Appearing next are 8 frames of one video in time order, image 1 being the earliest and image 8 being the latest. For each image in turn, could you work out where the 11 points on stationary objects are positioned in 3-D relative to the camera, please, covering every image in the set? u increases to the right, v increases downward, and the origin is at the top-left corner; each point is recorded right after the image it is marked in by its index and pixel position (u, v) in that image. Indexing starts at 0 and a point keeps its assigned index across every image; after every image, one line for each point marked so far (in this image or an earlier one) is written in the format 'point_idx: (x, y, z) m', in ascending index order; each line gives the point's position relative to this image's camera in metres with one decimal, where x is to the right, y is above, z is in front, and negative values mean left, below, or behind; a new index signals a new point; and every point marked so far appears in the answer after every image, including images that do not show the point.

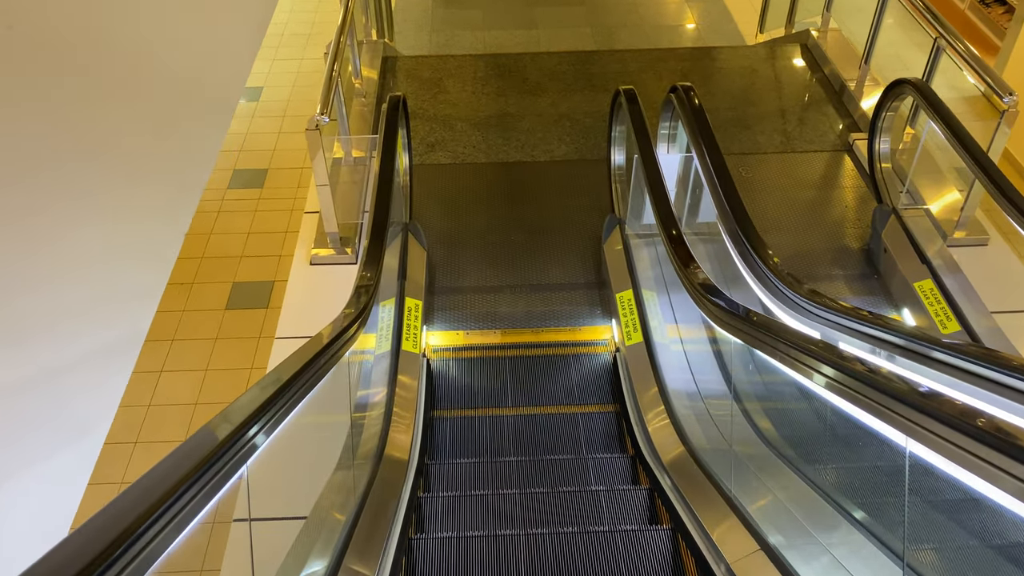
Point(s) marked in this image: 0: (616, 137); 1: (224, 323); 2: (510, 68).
0: (+0.6, +0.8, +4.4) m
1: (-1.8, -0.2, +5.3) m
2: (0.0, +1.6, +6.0) m
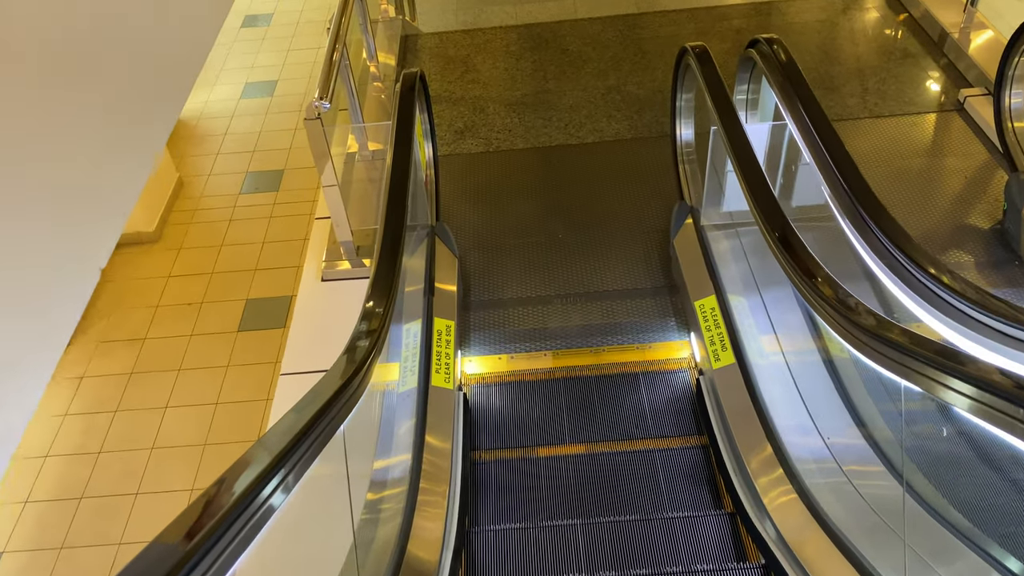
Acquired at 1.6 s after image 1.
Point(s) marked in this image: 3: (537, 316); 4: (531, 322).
0: (+0.7, +0.8, +3.6) m
1: (-1.5, -0.3, +4.7) m
2: (+0.2, +1.6, +5.2) m
3: (+0.1, -0.1, +3.4) m
4: (+0.1, -0.1, +3.4) m
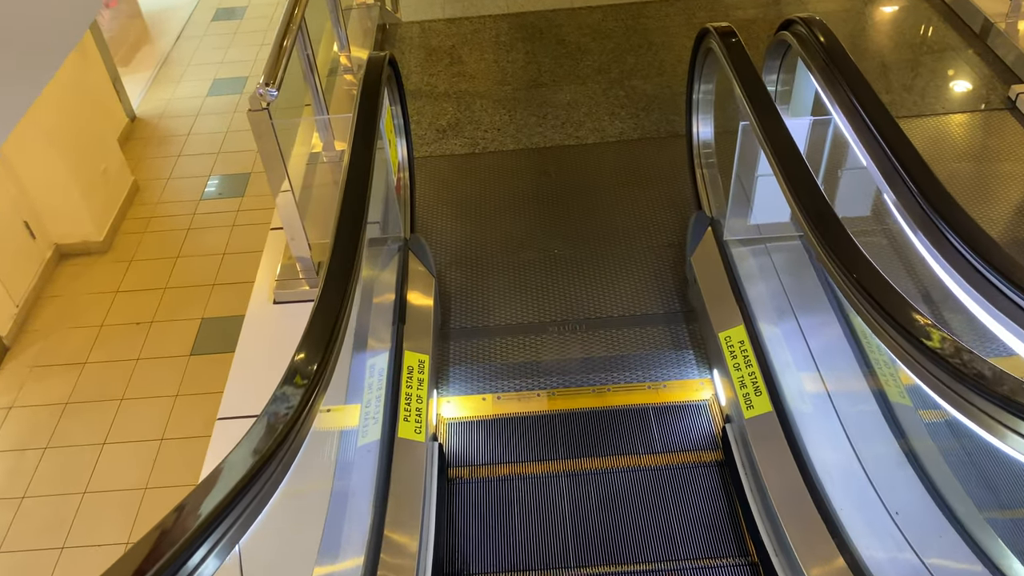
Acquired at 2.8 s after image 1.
0: (+0.7, +0.7, +3.1) m
1: (-1.6, -0.4, +4.1) m
2: (+0.2, +1.5, +4.7) m
3: (+0.1, -0.2, +2.9) m
4: (0.0, -0.2, +2.9) m
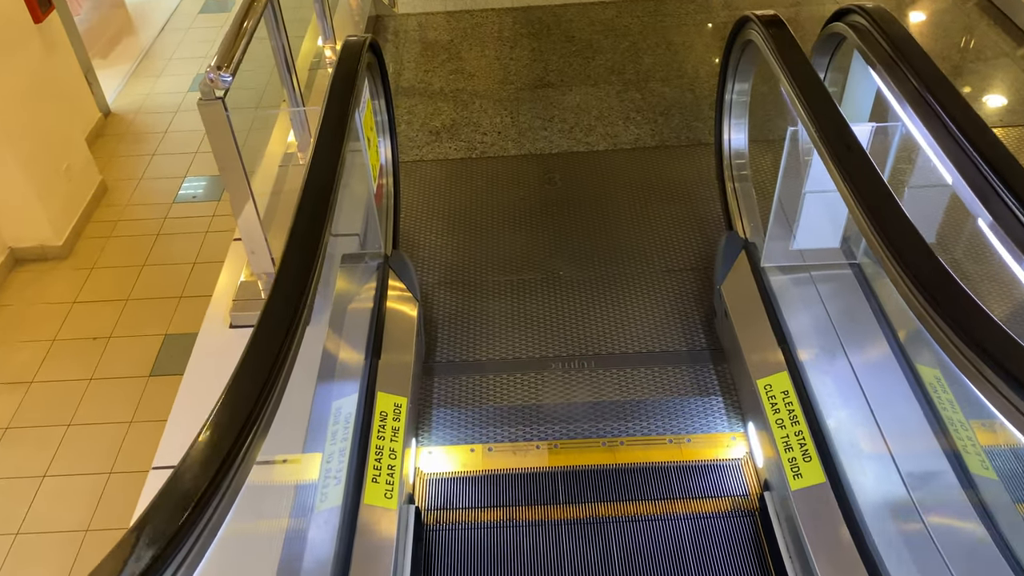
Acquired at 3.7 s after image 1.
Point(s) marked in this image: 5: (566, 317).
0: (+0.7, +0.6, +2.6) m
1: (-1.6, -0.5, +3.7) m
2: (+0.2, +1.4, +4.3) m
3: (0.0, -0.3, +2.4) m
4: (0.0, -0.3, +2.4) m
5: (+0.2, -0.1, +2.6) m
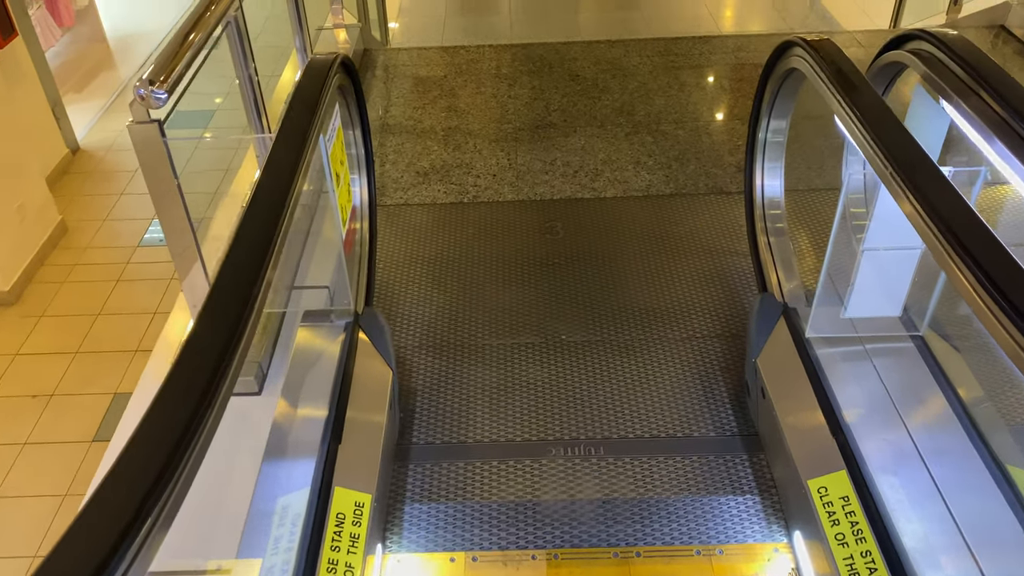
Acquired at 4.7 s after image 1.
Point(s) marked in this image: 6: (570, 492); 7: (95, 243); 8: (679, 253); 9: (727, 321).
0: (+0.7, +0.4, +2.3) m
1: (-1.7, -0.7, +3.2) m
2: (+0.2, +1.1, +3.9) m
3: (0.0, -0.4, +2.0) m
4: (0.0, -0.4, +2.0) m
5: (+0.2, -0.3, +2.2) m
6: (+0.1, -0.5, +1.9) m
7: (-2.2, +0.2, +4.4) m
8: (+0.5, +0.1, +2.6) m
9: (+0.6, -0.1, +2.4) m
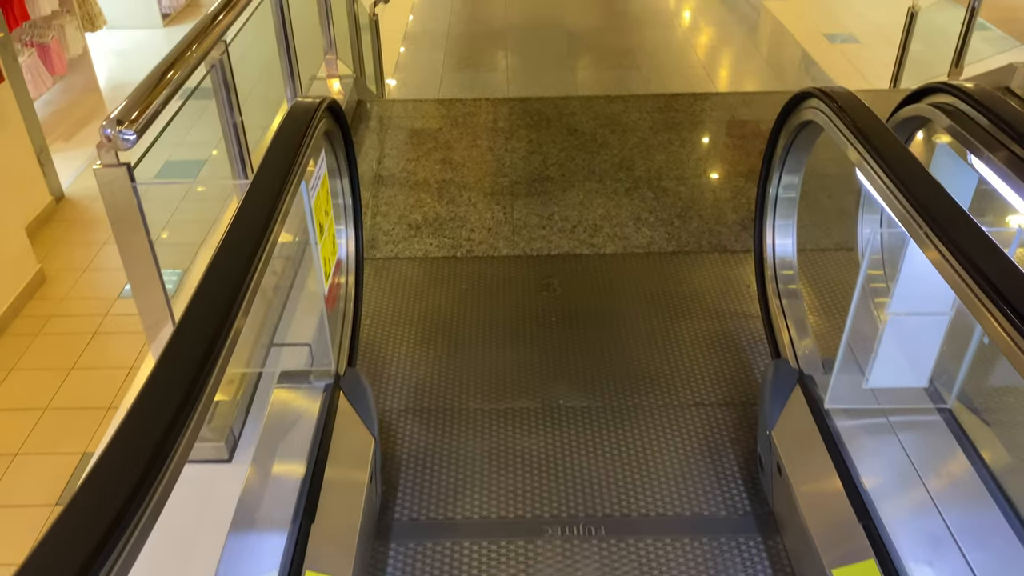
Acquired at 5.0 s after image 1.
0: (+0.7, +0.2, +2.2) m
1: (-1.7, -0.9, +3.0) m
2: (+0.2, +0.8, +3.9) m
3: (0.0, -0.6, +1.8) m
4: (0.0, -0.6, +1.8) m
5: (+0.1, -0.4, +2.0) m
6: (+0.1, -0.6, +1.8) m
7: (-2.2, 0.0, +4.2) m
8: (+0.5, -0.1, +2.5) m
9: (+0.6, -0.3, +2.2) m
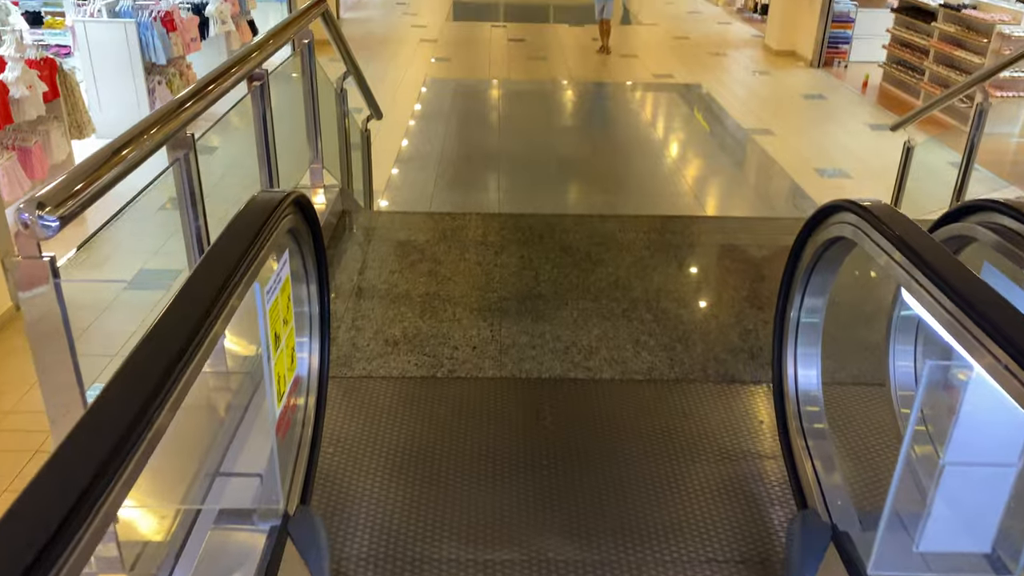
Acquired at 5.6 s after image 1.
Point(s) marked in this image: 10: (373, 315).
0: (+0.7, -0.1, +1.9) m
1: (-1.8, -1.2, +2.6) m
2: (+0.1, +0.2, +3.7) m
3: (0.0, -0.8, +1.5) m
4: (-0.1, -0.8, +1.5) m
5: (+0.1, -0.7, +1.7) m
6: (+0.1, -0.8, +1.4) m
7: (-2.3, -0.6, +3.9) m
8: (+0.5, -0.4, +2.2) m
9: (+0.6, -0.6, +1.9) m
10: (-0.5, -0.1, +2.9) m
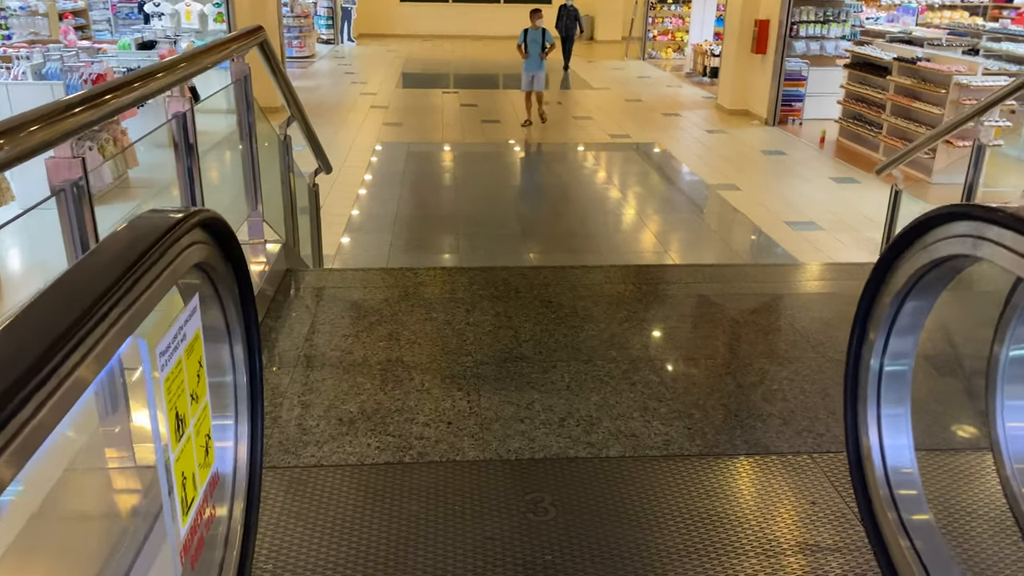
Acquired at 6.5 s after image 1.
0: (+0.7, -0.2, +1.5) m
1: (-1.8, -1.4, +1.9) m
2: (0.0, 0.0, +3.3) m
3: (0.0, -0.9, +0.9) m
4: (0.0, -0.9, +0.9) m
5: (+0.1, -0.8, +1.2) m
6: (+0.1, -0.9, +0.9) m
7: (-2.4, -0.9, +3.3) m
8: (+0.5, -0.5, +1.7) m
9: (+0.6, -0.7, +1.4) m
10: (-0.5, -0.3, +2.4) m
